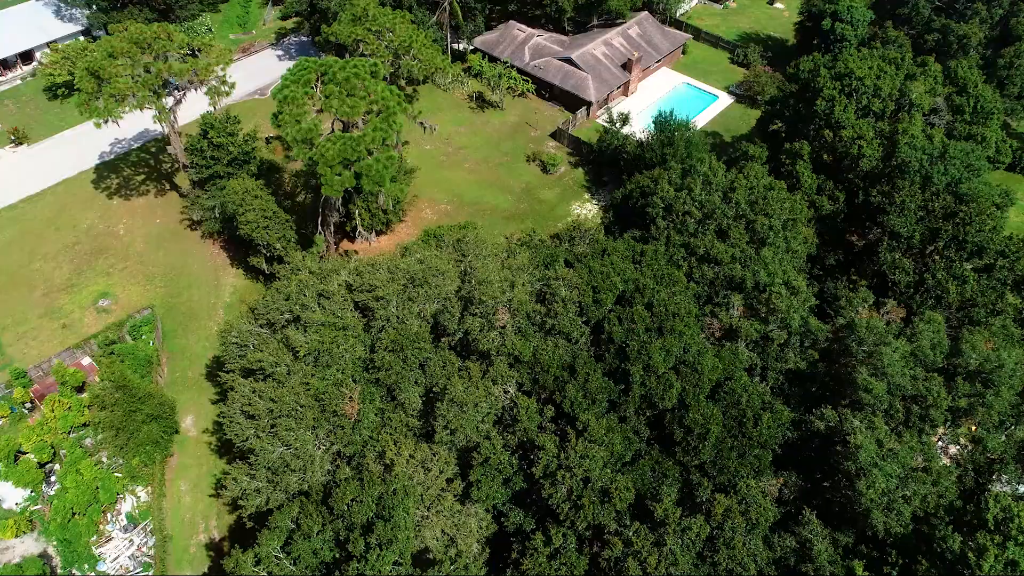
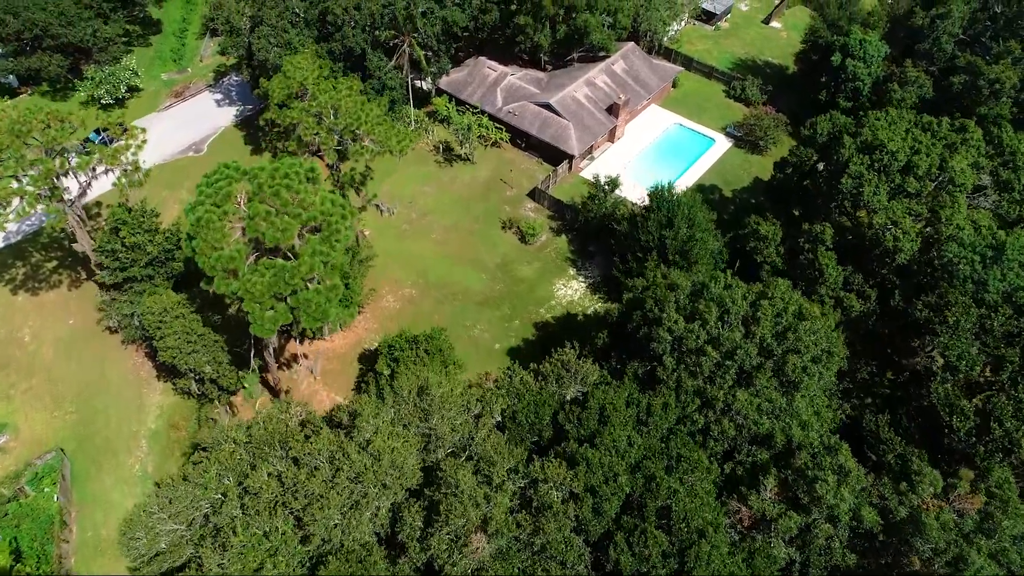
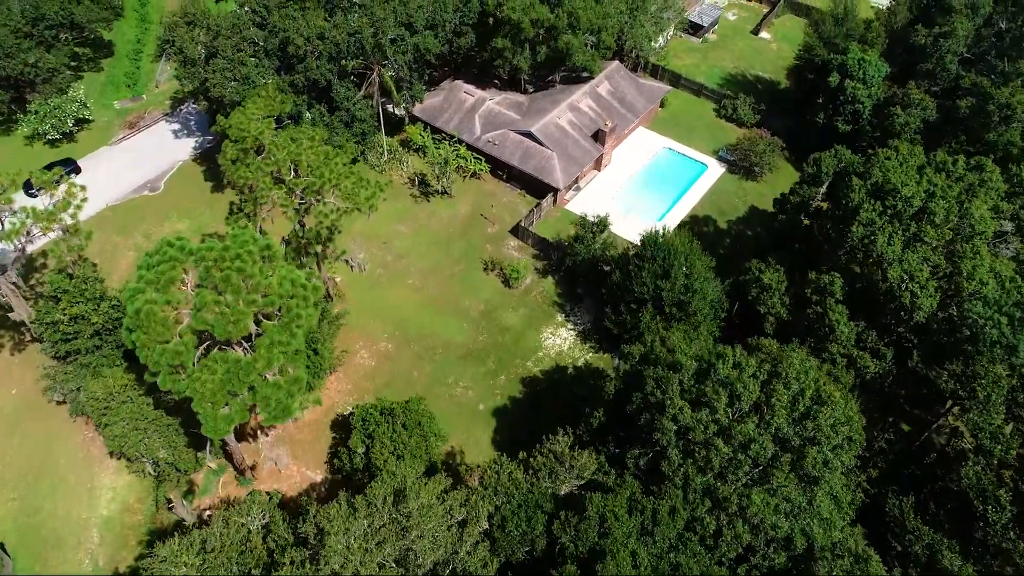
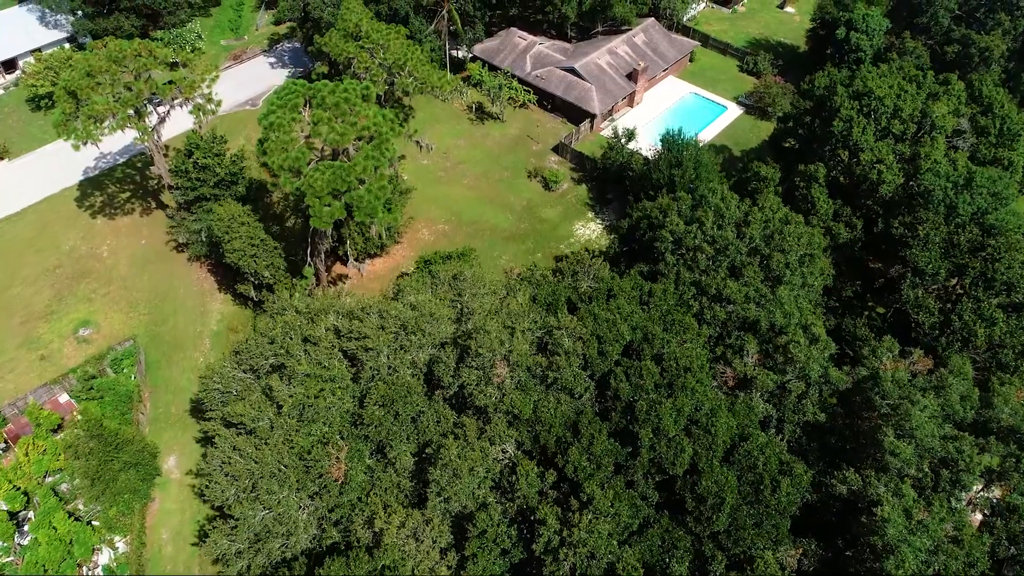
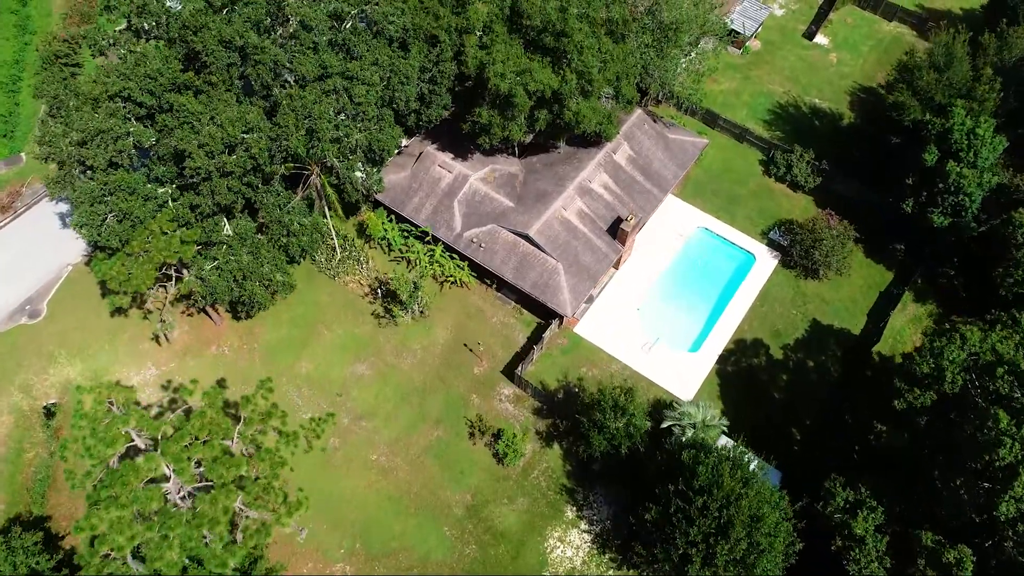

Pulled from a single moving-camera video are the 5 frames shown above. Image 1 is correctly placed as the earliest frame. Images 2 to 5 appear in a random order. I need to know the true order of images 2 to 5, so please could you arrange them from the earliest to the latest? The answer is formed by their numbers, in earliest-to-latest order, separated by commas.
4, 2, 3, 5
